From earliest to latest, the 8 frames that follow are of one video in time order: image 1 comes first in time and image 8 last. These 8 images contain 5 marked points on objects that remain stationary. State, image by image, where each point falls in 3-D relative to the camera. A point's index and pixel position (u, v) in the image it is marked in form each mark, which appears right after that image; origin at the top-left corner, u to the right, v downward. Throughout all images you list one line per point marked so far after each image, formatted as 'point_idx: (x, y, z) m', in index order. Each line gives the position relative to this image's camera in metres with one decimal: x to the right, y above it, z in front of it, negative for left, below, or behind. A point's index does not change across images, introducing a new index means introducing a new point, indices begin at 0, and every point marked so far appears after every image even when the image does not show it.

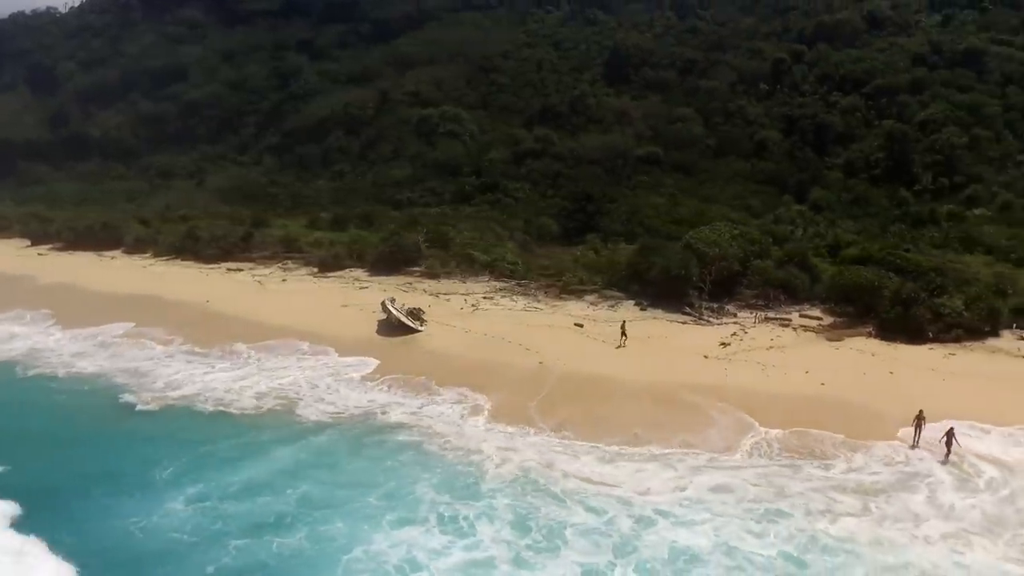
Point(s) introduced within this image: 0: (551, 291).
0: (+1.0, -0.1, +18.8) m
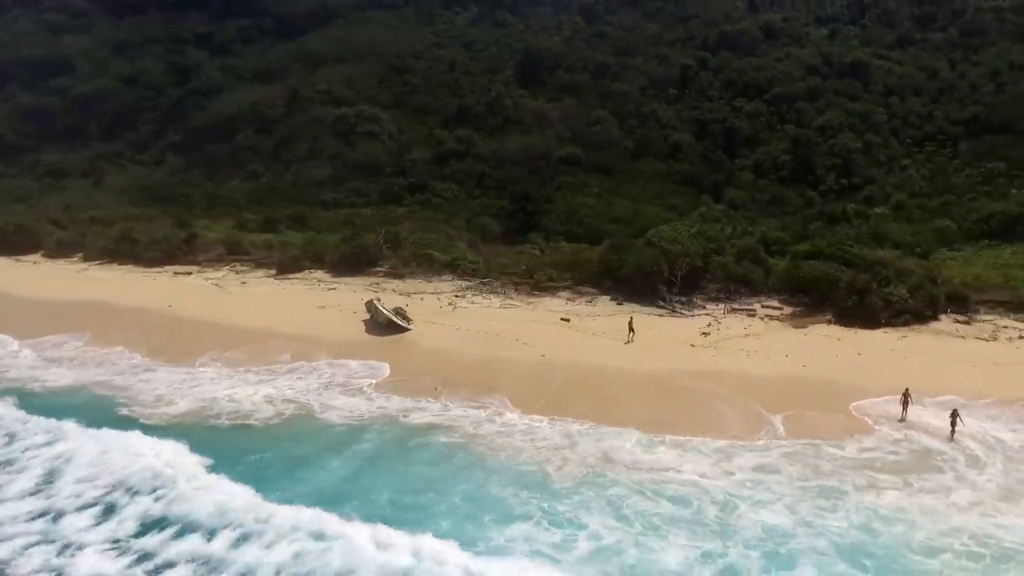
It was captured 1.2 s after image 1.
0: (+0.3, 0.0, +19.5) m
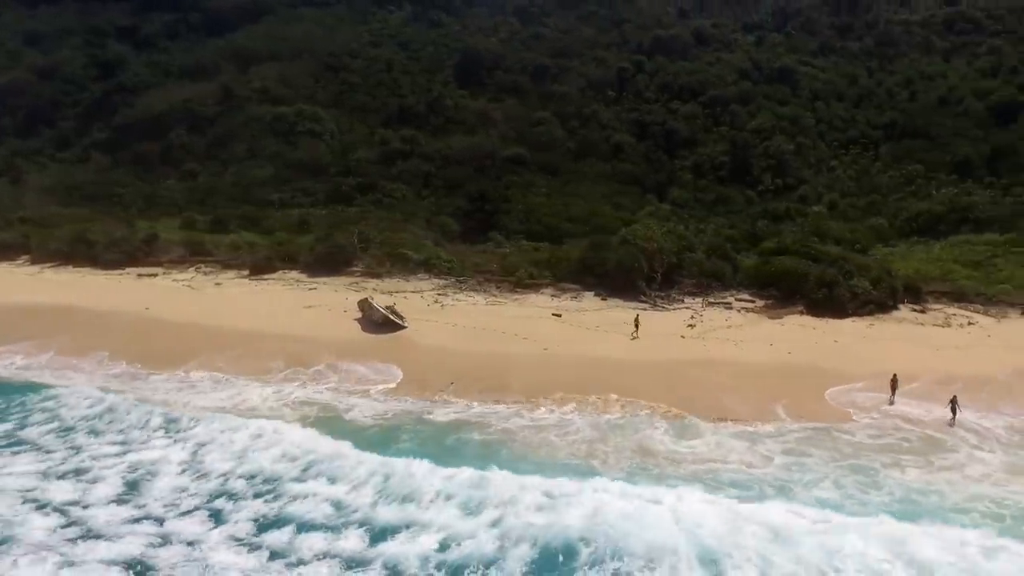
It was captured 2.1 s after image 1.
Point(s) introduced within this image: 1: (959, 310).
0: (-0.2, +0.1, +20.0) m
1: (+10.3, -0.5, +17.3) m
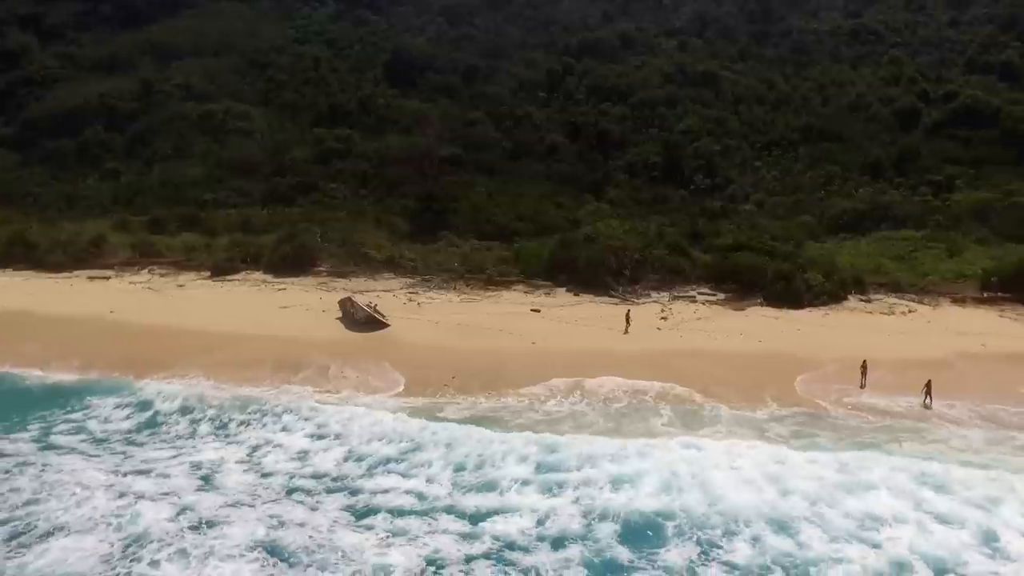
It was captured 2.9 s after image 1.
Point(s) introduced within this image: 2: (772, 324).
0: (-1.0, +0.1, +20.5) m
1: (+9.7, -0.3, +18.9) m
2: (+5.9, -0.8, +17.0) m
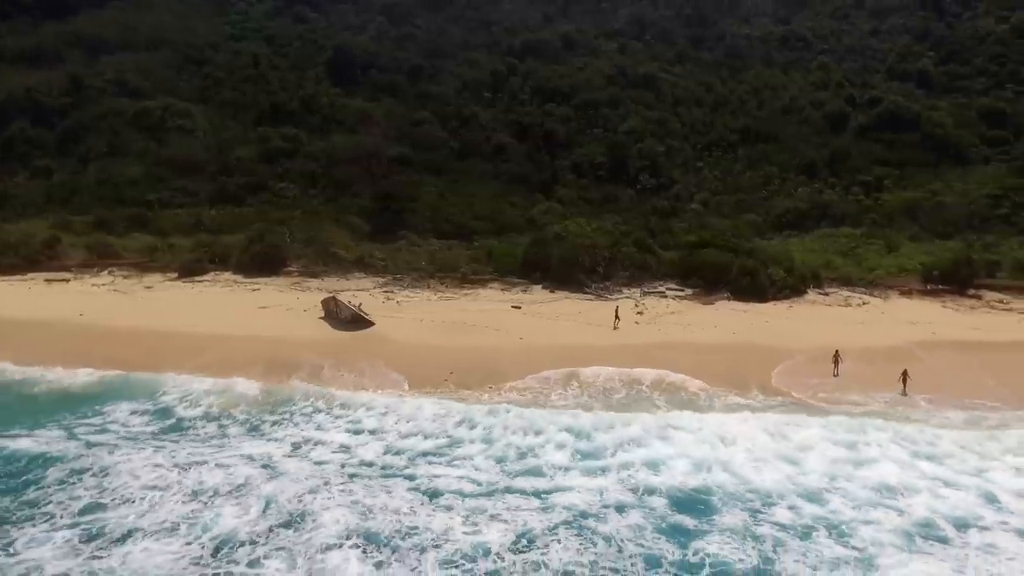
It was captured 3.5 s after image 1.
0: (-1.7, +0.2, +20.8) m
1: (+9.1, -0.1, +20.2) m
2: (+5.5, -0.7, +18.0) m
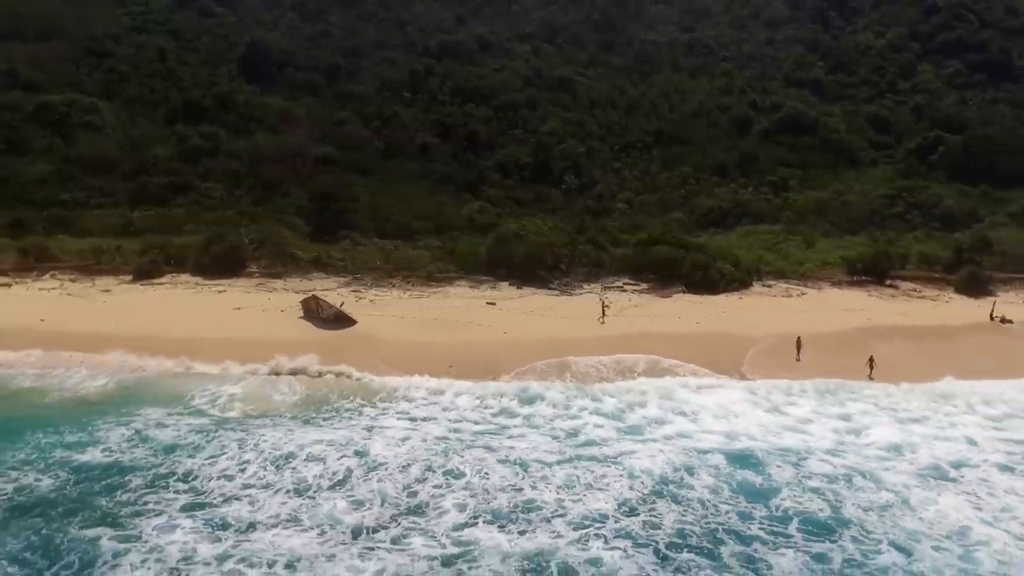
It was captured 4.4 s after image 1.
0: (-2.6, +0.2, +21.3) m
1: (+8.1, +0.1, +22.1) m
2: (+4.8, -0.5, +19.4) m
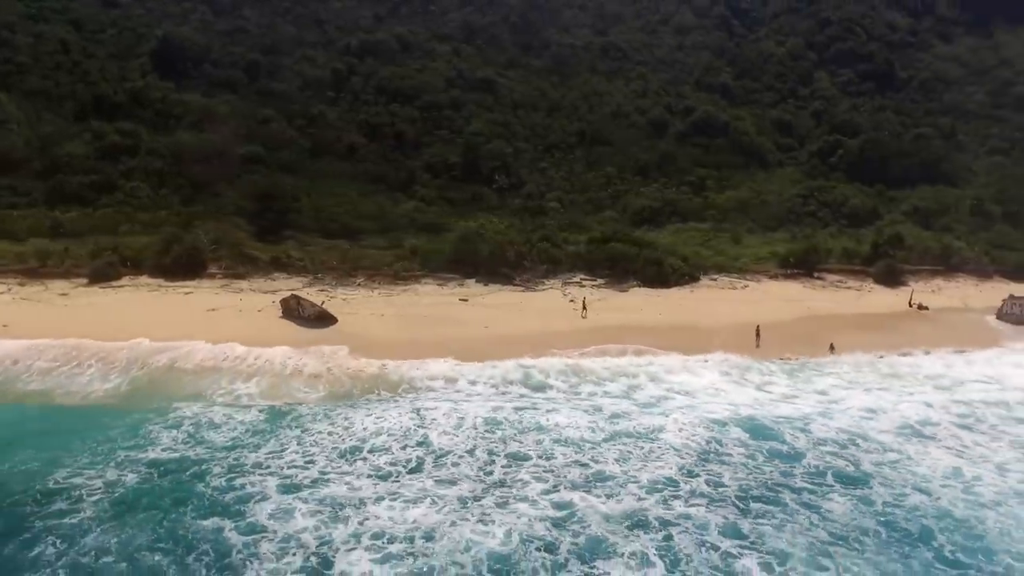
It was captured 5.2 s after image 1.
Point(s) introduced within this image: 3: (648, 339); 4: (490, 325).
0: (-3.7, +0.3, +21.7) m
1: (+6.9, +0.3, +23.8) m
2: (+4.0, -0.4, +20.8) m
3: (+2.9, -1.2, +17.4) m
4: (-0.6, -0.9, +18.0) m
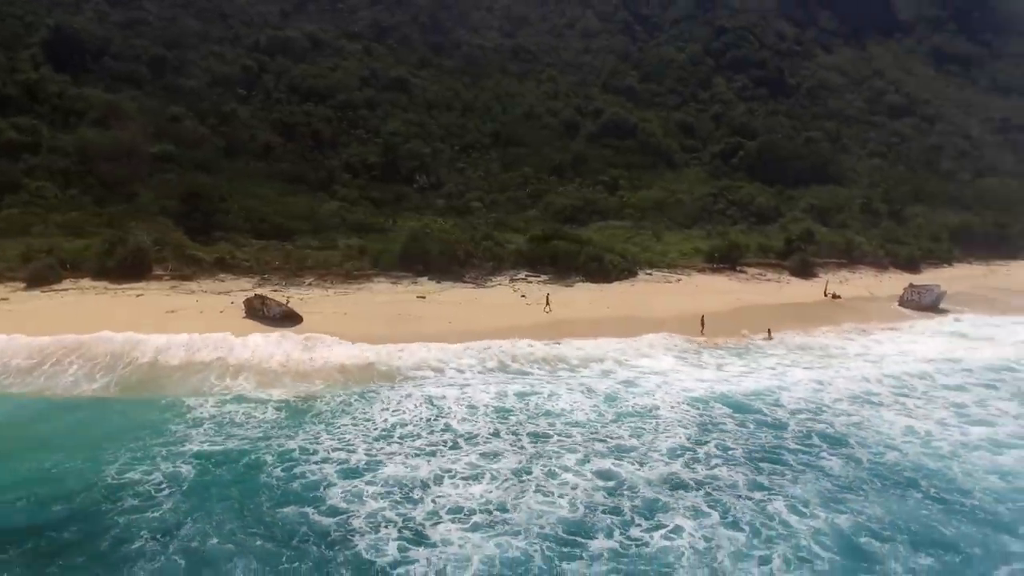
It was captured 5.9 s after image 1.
0: (-5.1, +0.3, +21.9) m
1: (+5.1, +0.5, +25.4) m
2: (+2.7, -0.2, +22.0) m
3: (+2.0, -1.1, +18.5) m
4: (-1.6, -0.8, +18.7) m
